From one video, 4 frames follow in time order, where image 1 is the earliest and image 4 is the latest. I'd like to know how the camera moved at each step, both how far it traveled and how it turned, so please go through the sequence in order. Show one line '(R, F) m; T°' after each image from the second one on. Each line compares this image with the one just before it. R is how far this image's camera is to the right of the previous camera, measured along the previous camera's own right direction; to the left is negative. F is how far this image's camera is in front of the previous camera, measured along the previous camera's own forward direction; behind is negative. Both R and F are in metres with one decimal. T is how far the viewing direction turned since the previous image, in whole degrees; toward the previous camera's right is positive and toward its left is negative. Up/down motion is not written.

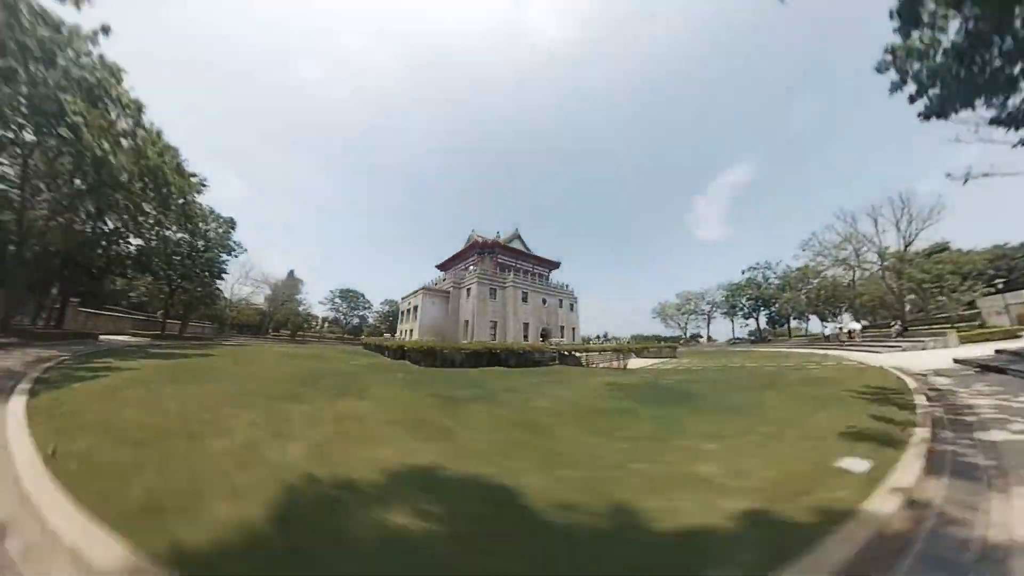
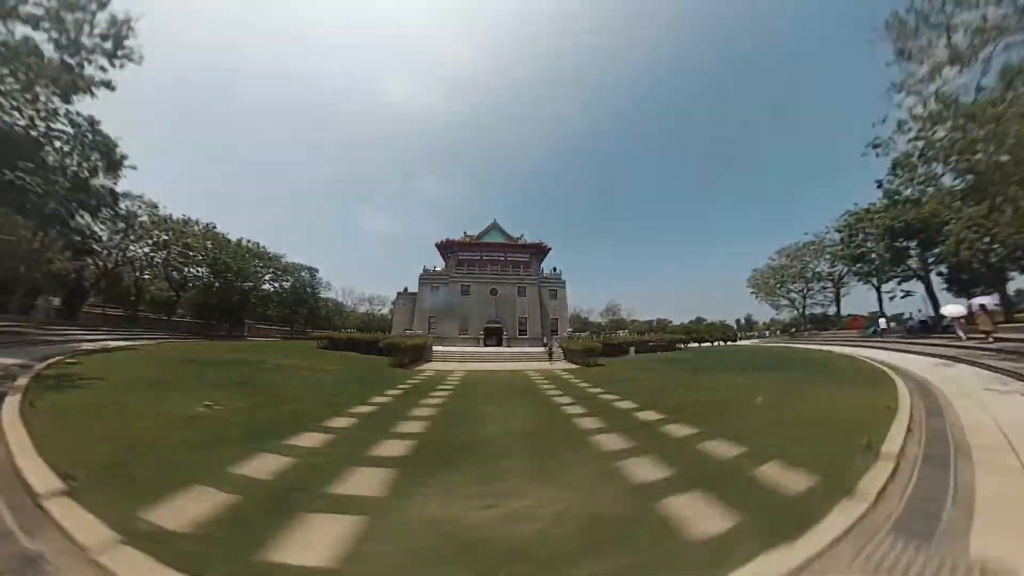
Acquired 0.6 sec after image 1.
(+4.7, -1.5) m; -8°
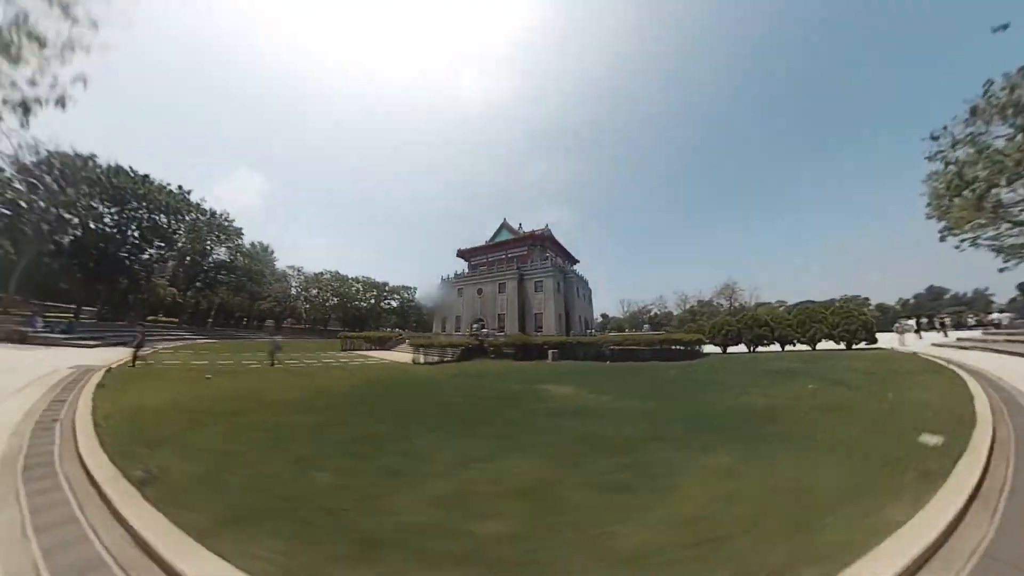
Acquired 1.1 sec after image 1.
(+5.3, -0.9) m; -10°
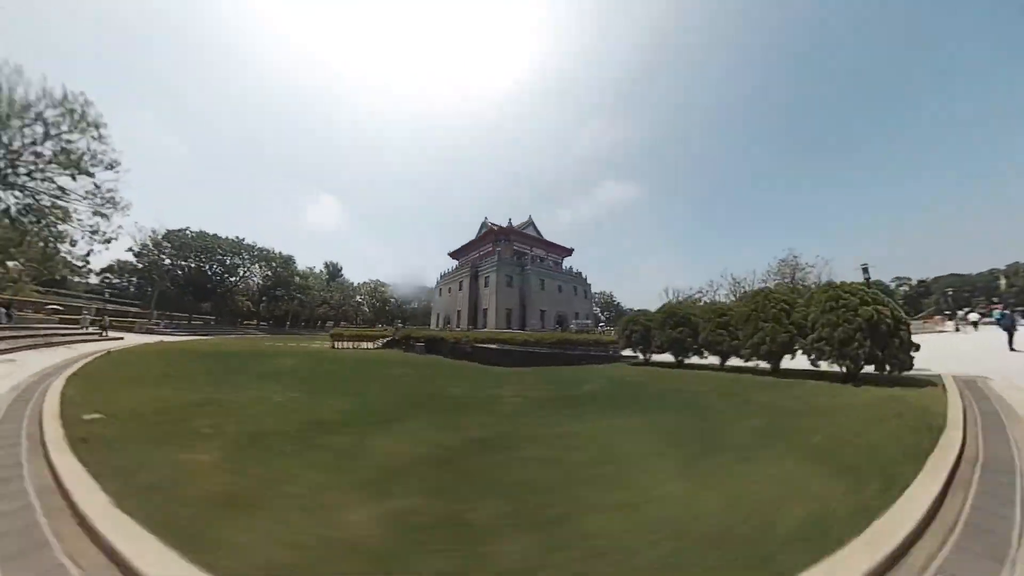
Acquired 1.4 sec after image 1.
(+4.5, -1.7) m; -7°
